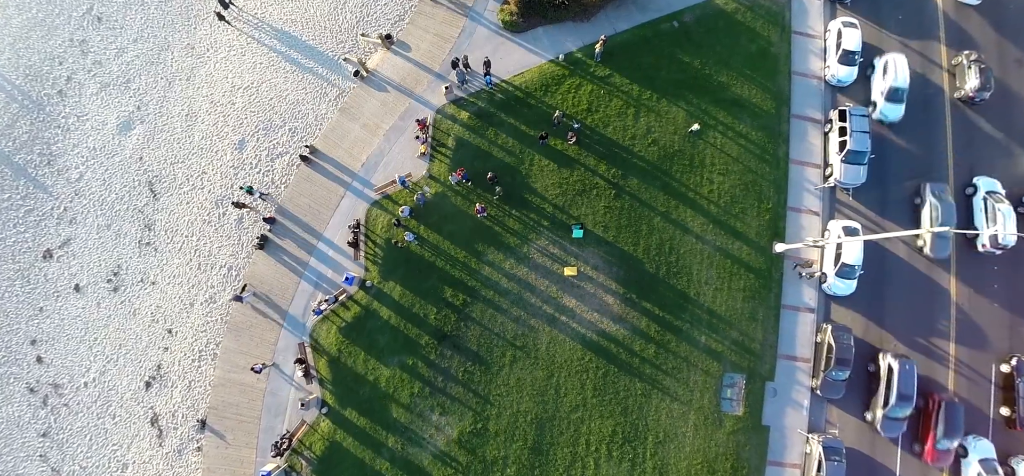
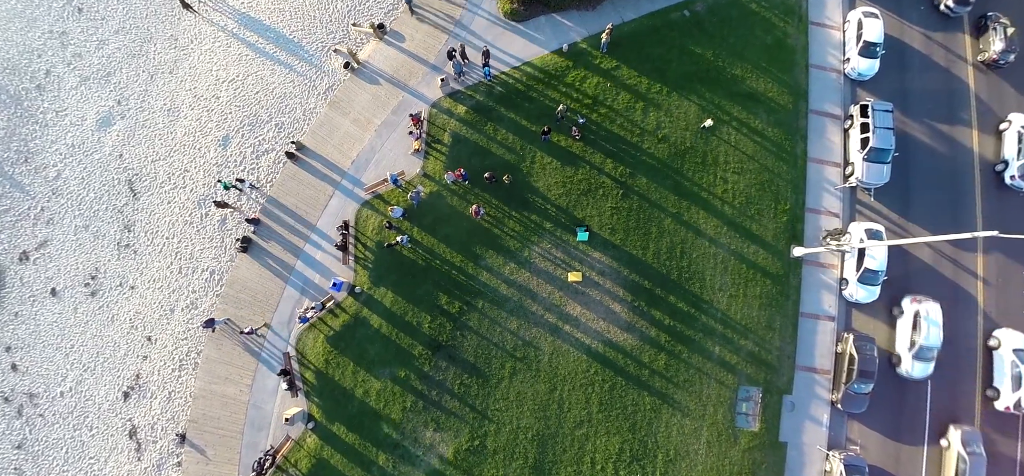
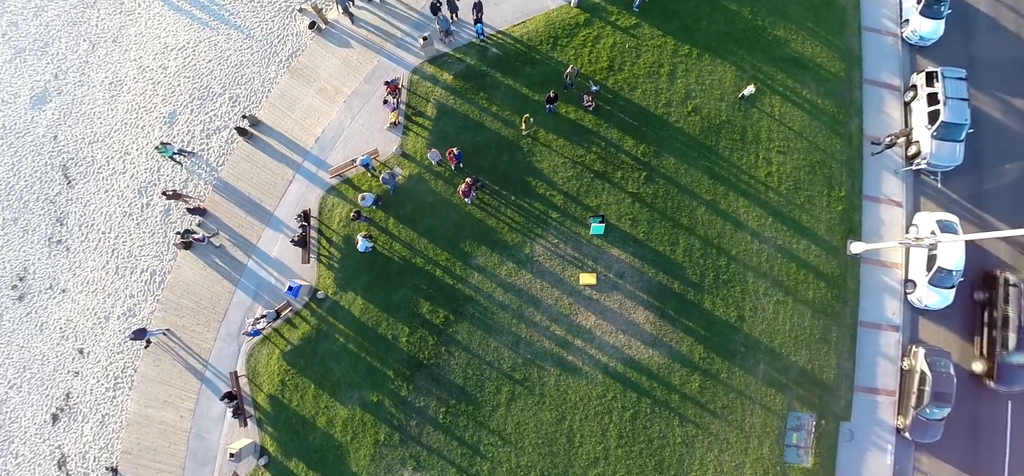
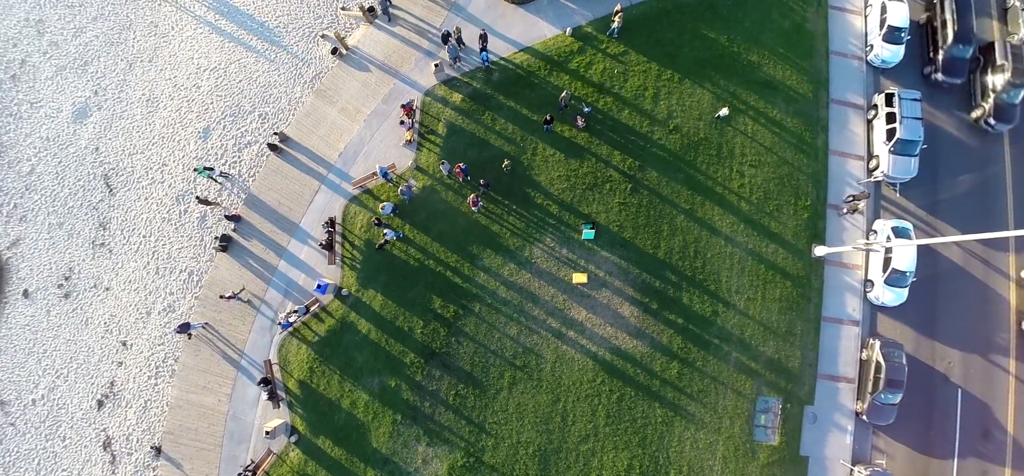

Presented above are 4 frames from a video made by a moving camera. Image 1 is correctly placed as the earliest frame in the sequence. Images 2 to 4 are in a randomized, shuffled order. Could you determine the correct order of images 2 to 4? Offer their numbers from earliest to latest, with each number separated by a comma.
2, 4, 3
